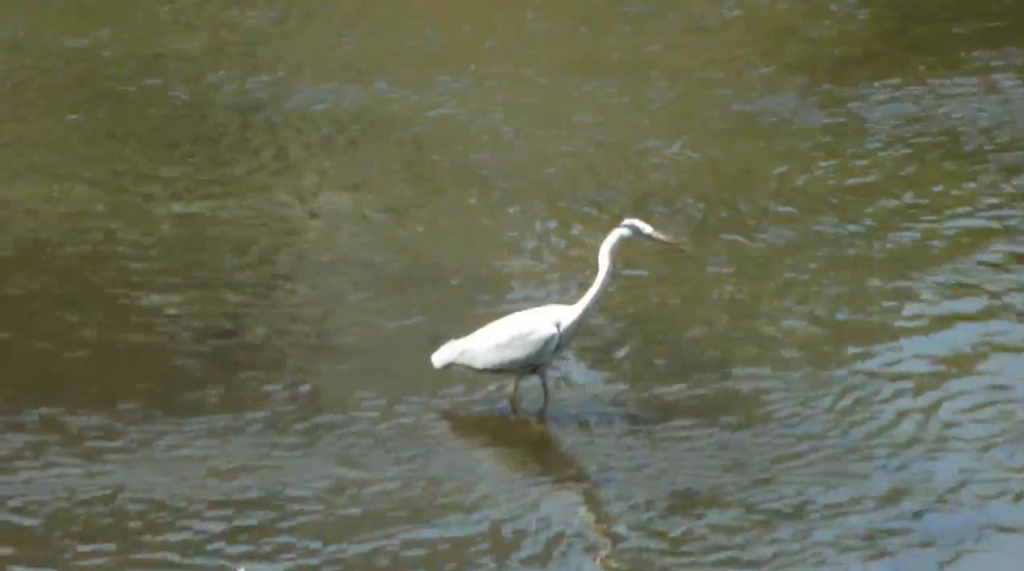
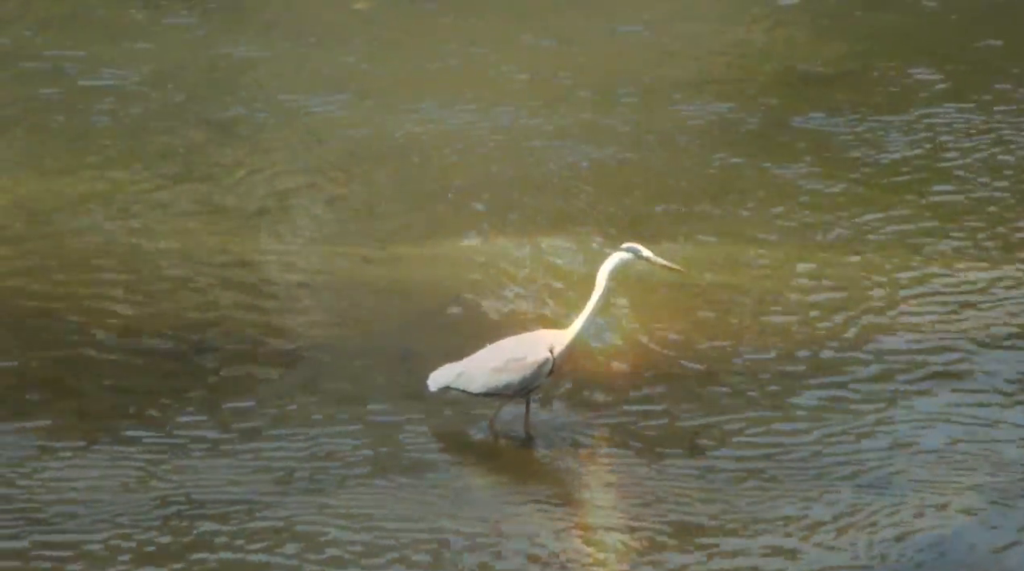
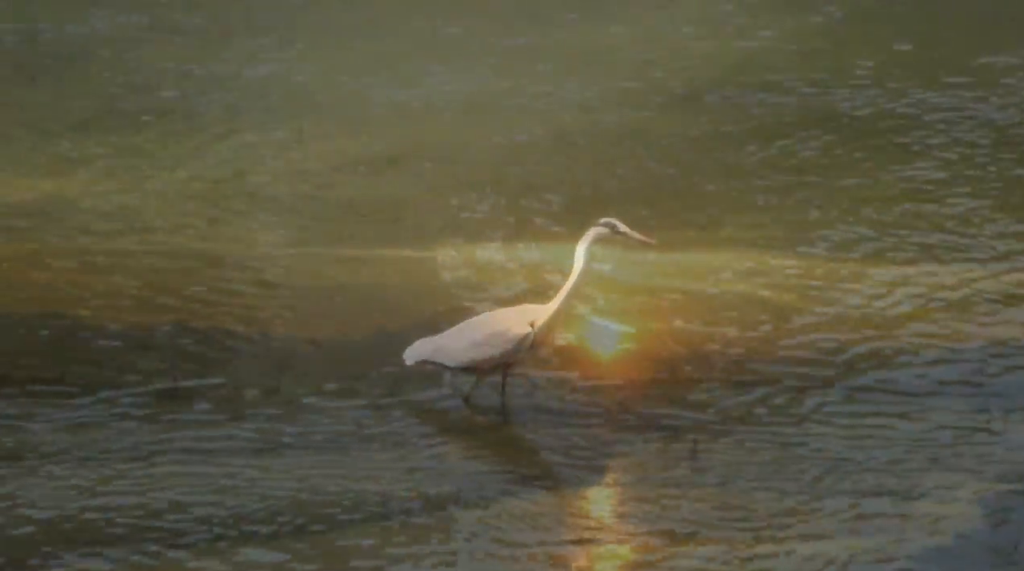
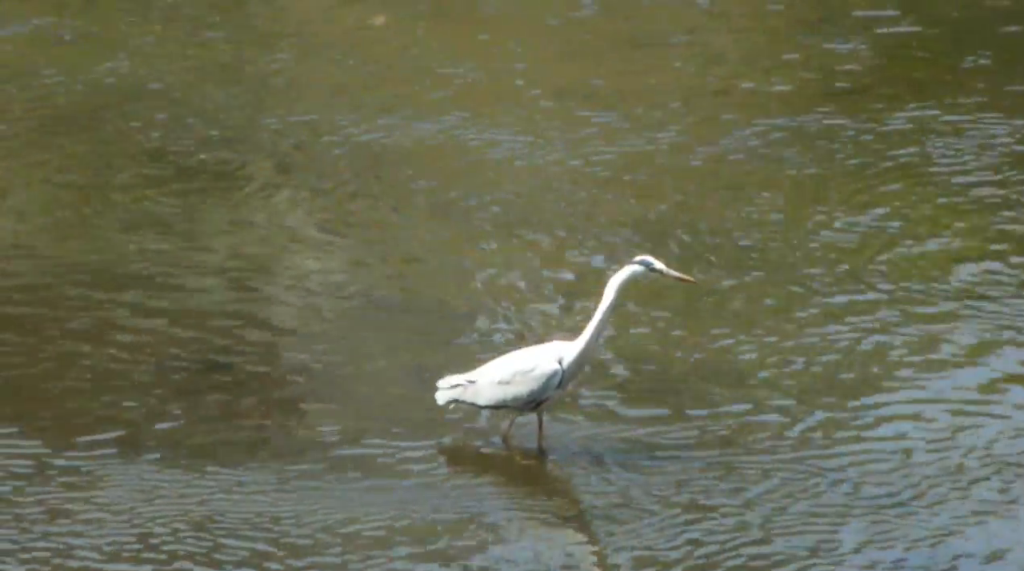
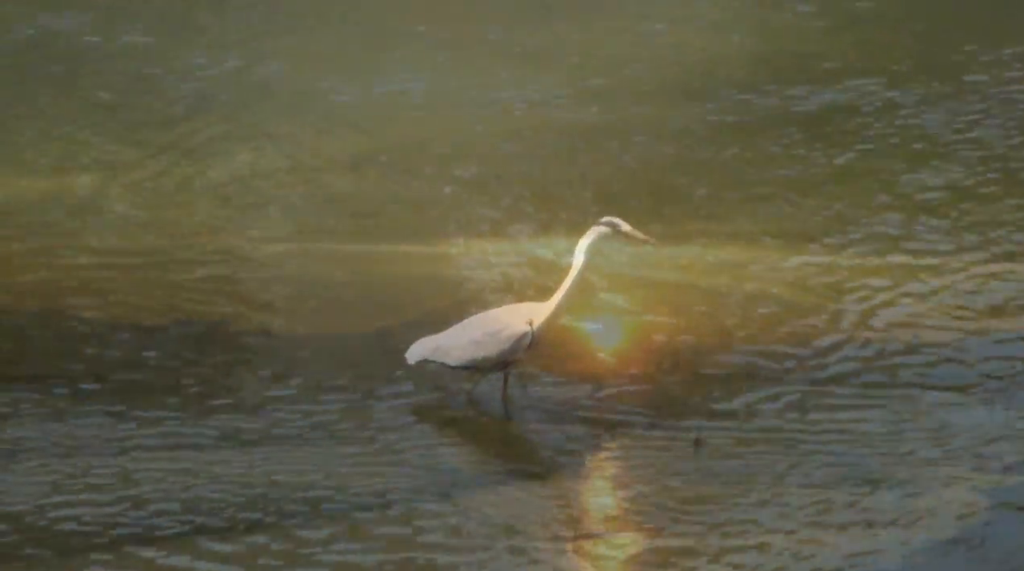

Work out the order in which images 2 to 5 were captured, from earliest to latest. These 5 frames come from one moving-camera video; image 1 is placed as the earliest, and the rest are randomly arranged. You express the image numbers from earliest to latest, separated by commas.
4, 2, 5, 3
